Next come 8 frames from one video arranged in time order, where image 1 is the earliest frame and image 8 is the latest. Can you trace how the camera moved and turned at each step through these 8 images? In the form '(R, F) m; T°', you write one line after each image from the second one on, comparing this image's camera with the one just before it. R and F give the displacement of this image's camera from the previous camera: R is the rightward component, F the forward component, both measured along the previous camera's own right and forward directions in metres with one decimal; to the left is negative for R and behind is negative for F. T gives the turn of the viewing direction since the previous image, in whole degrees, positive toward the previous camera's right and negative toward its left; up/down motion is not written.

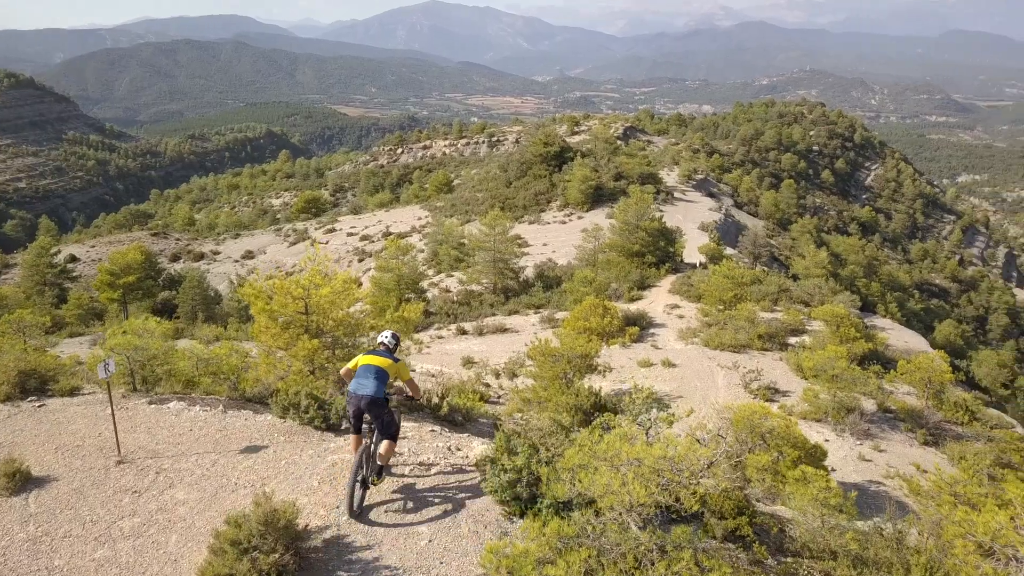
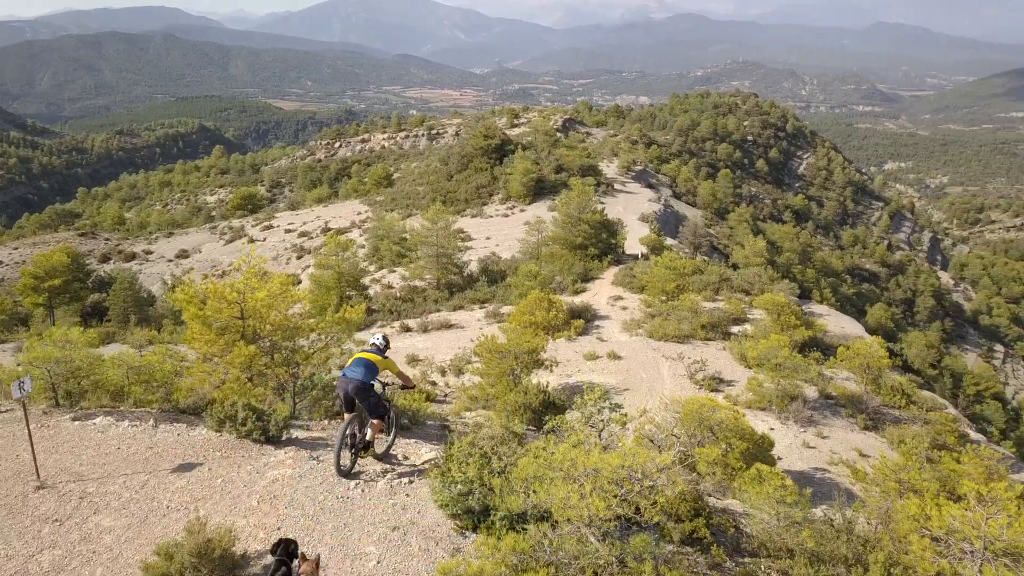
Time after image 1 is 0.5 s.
(0.0, +0.2) m; +4°
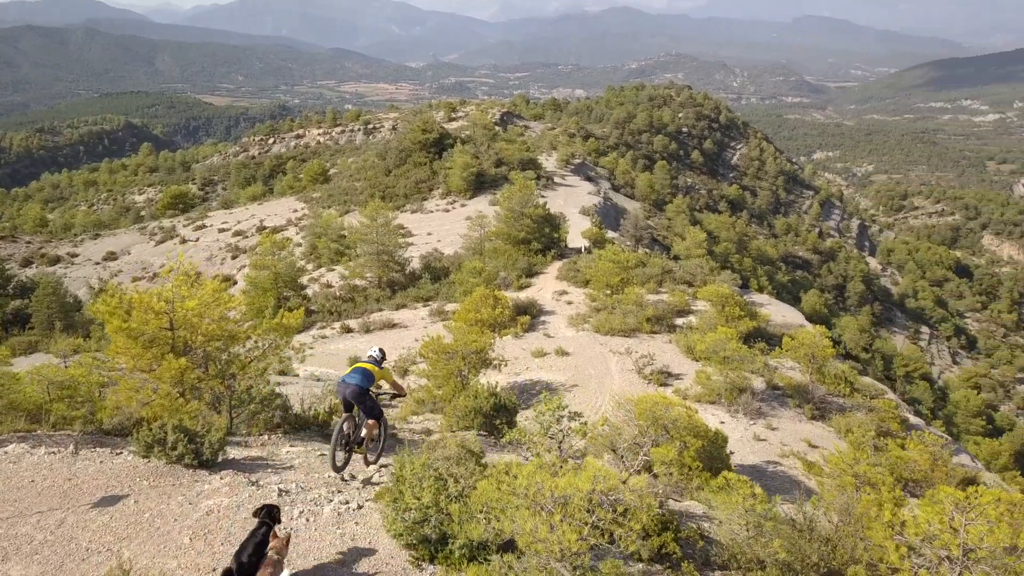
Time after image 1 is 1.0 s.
(-0.1, +0.3) m; +4°
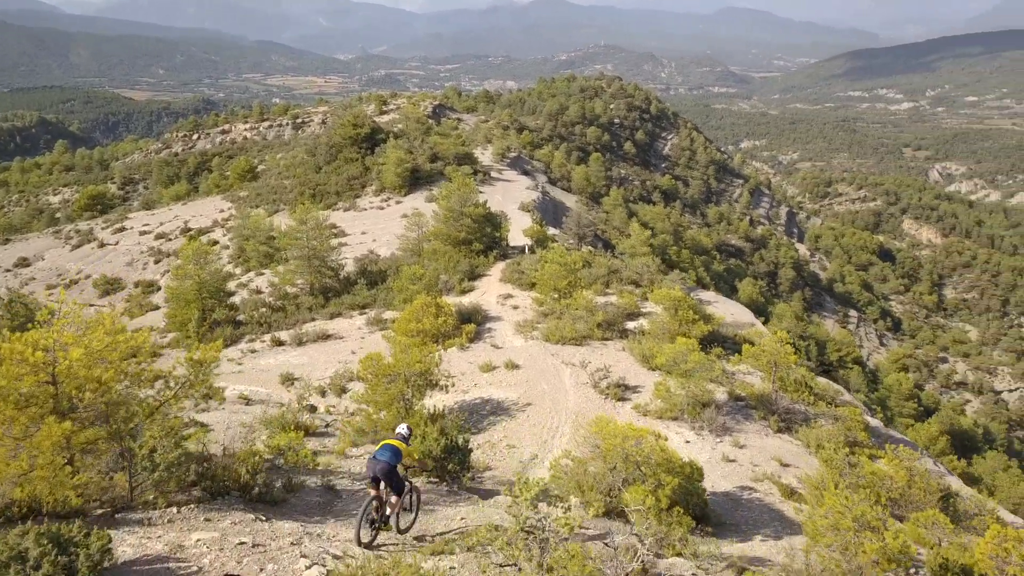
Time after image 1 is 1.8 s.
(-0.1, +1.0) m; +4°
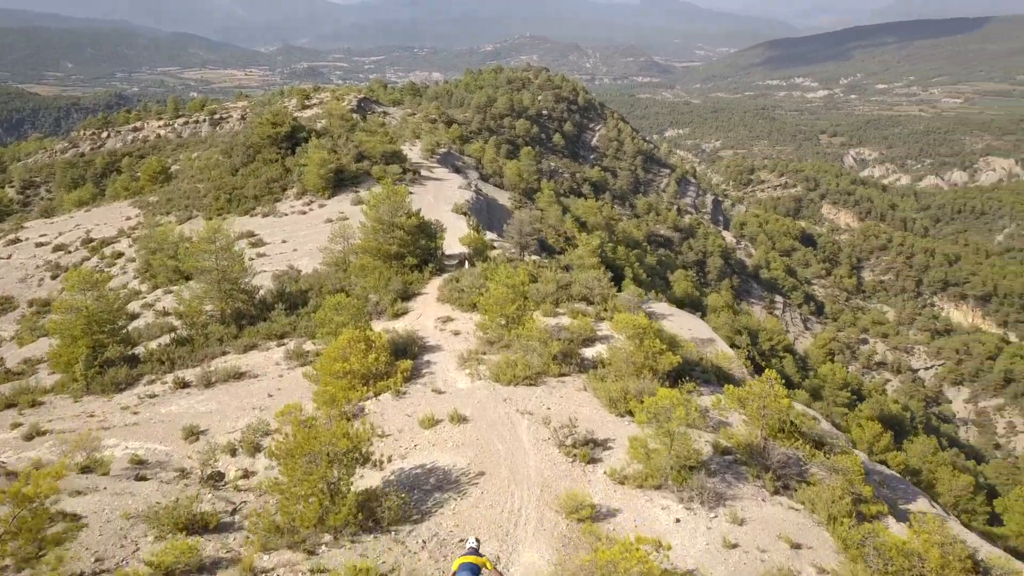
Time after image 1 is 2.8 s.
(-0.1, +2.0) m; +5°
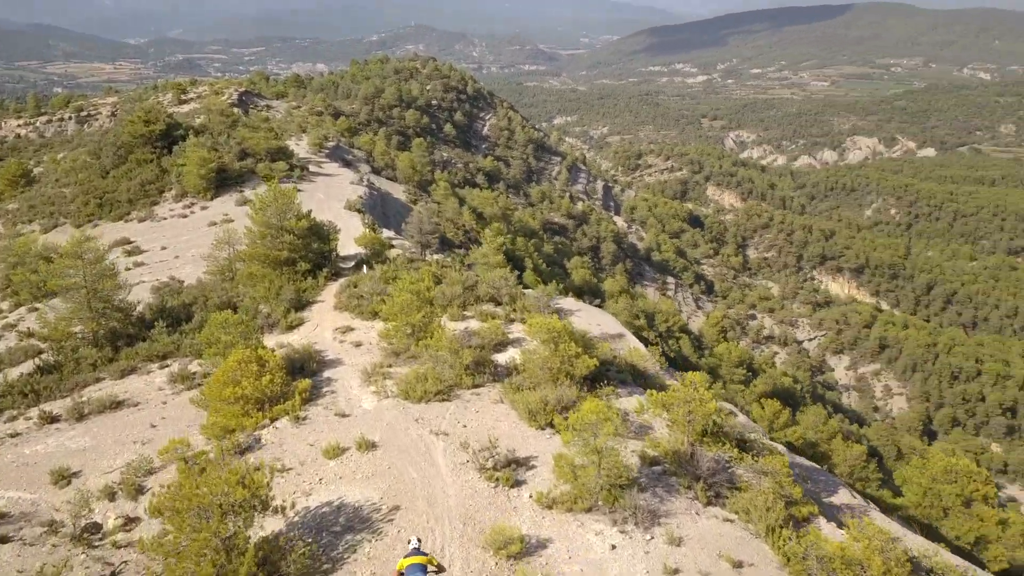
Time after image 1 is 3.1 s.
(-0.1, +0.8) m; +7°
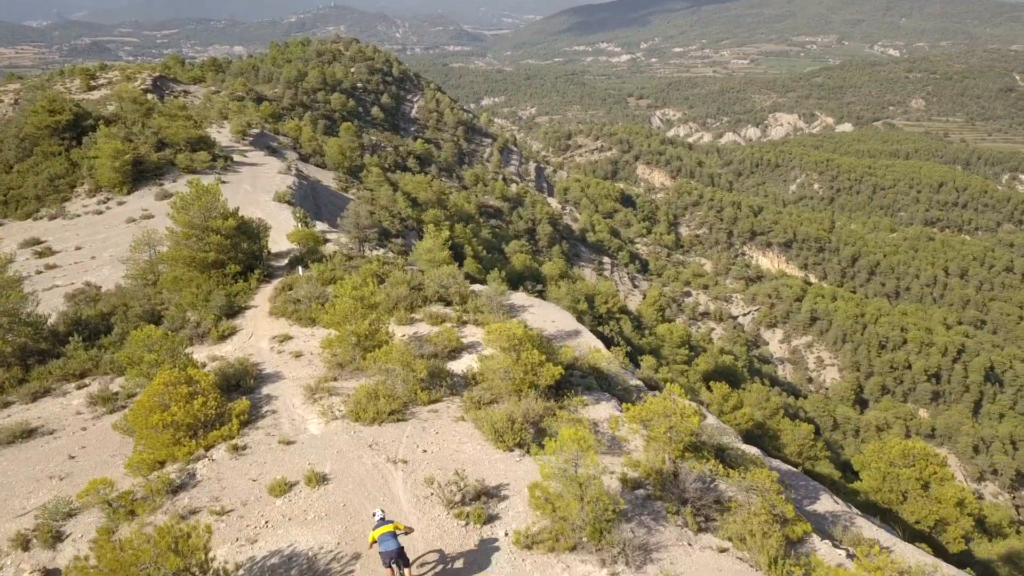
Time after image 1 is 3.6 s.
(-0.3, +1.0) m; +5°
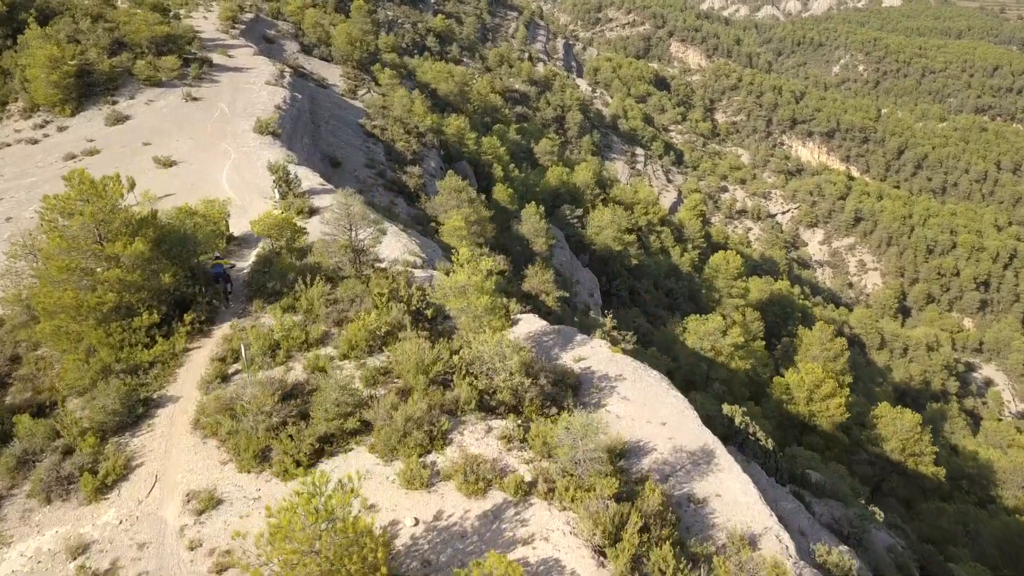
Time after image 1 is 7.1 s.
(-0.9, +7.3) m; -1°
